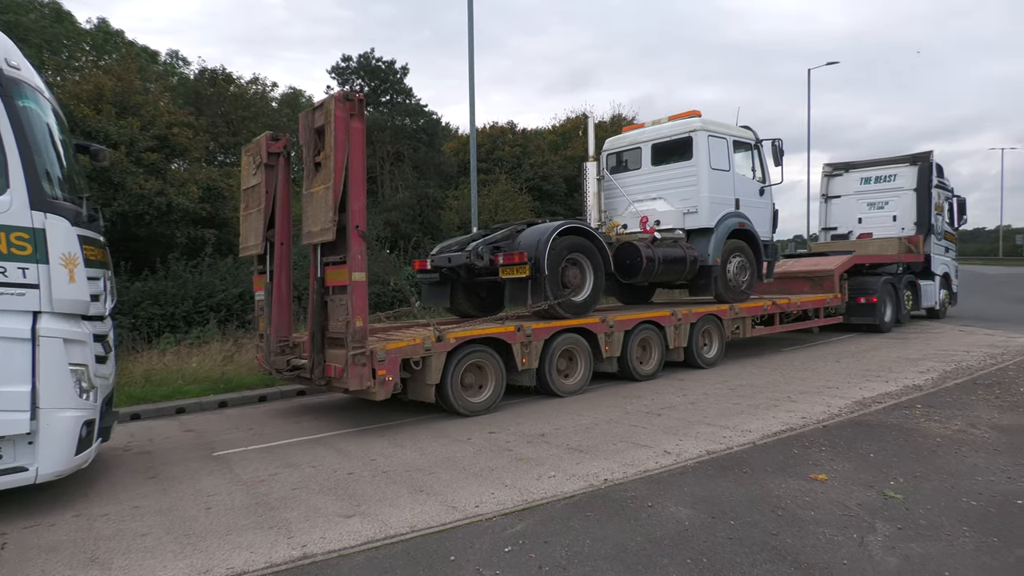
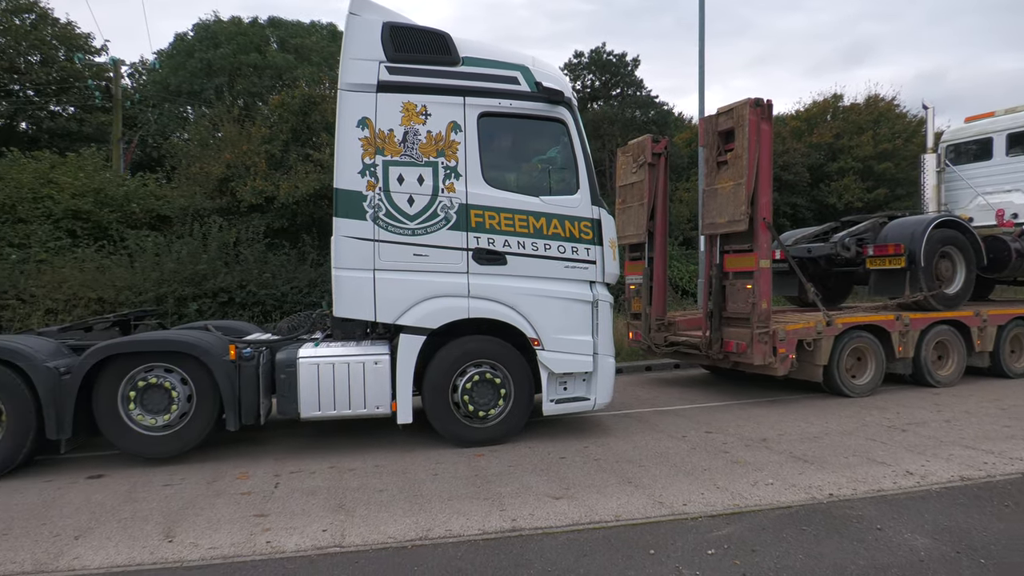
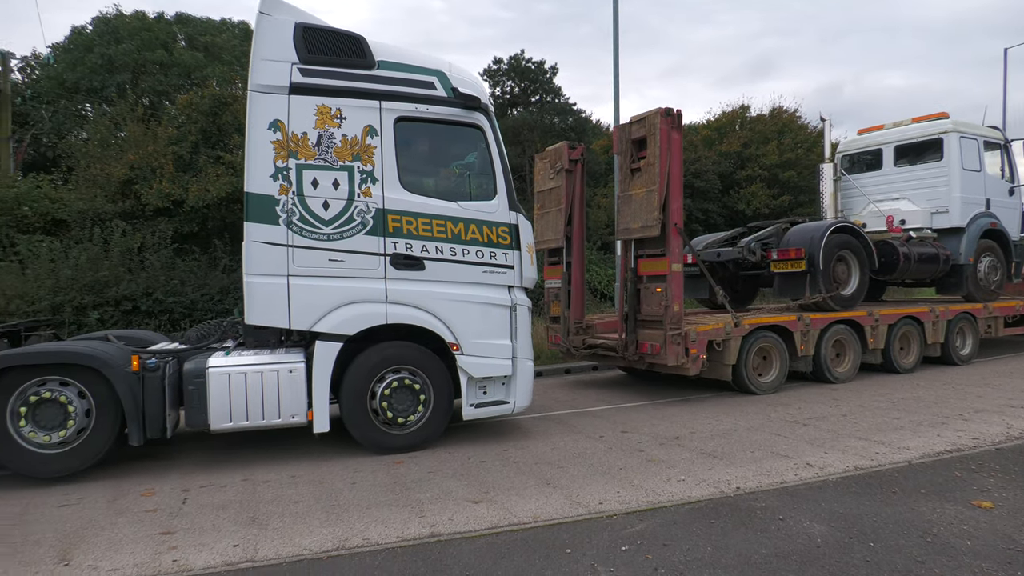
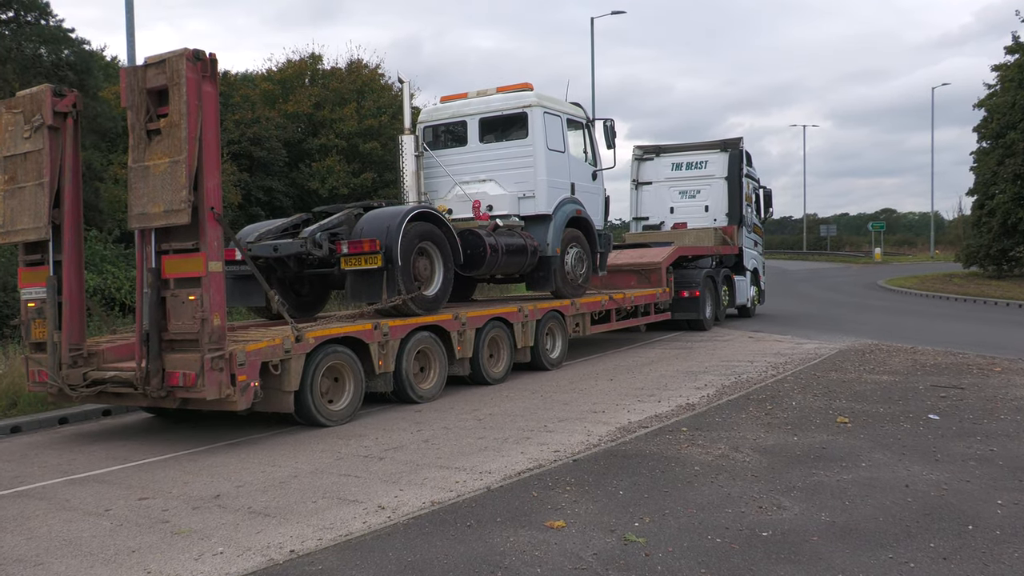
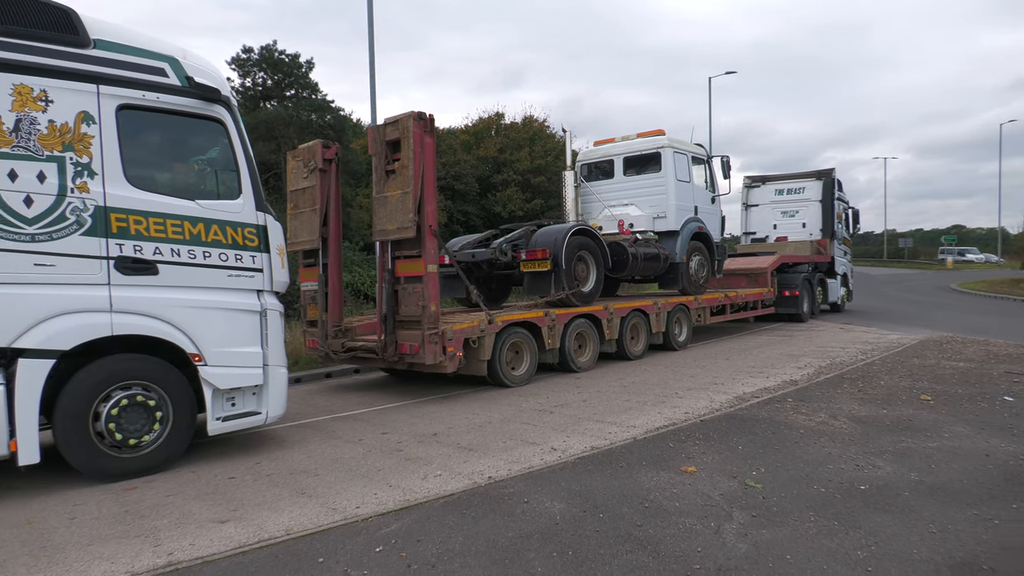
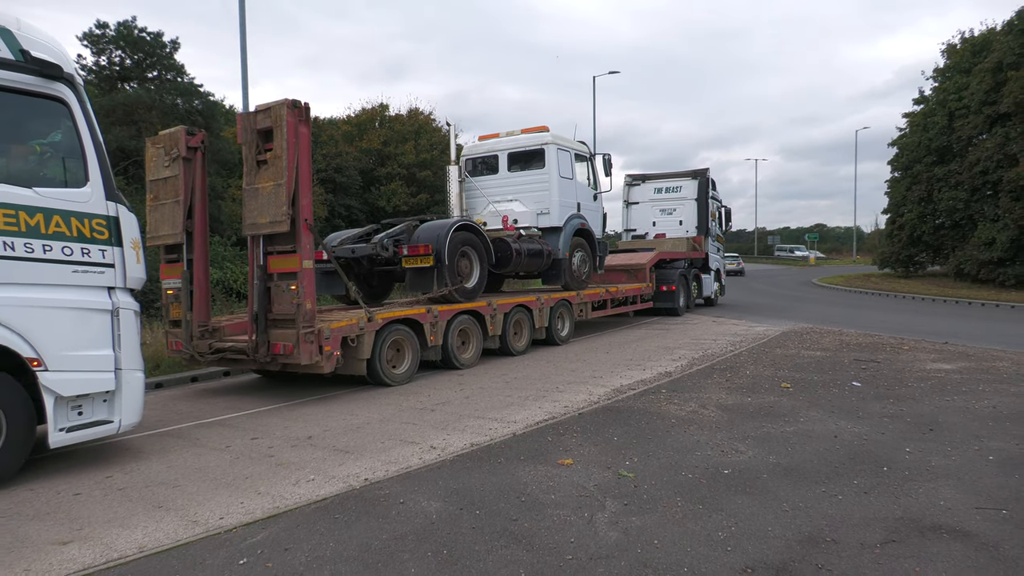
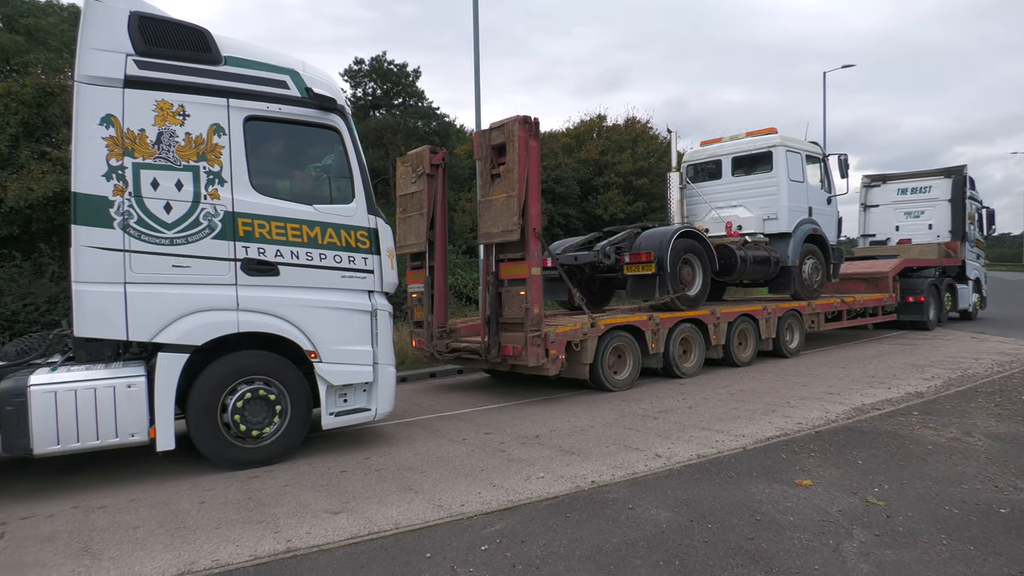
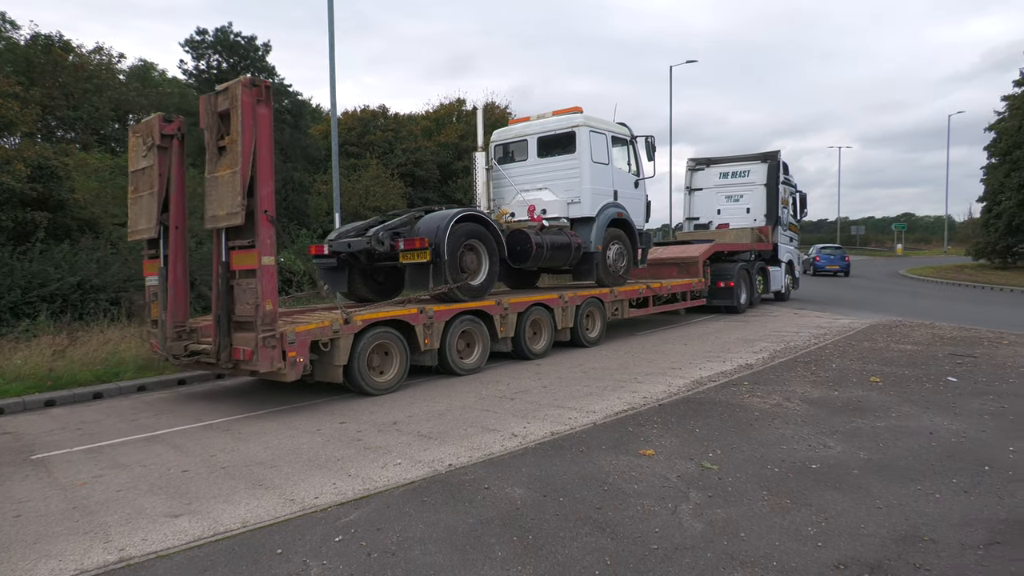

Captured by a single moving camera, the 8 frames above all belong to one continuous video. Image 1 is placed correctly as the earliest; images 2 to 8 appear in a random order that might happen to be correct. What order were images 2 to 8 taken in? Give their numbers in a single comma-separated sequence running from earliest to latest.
8, 4, 6, 5, 7, 3, 2
